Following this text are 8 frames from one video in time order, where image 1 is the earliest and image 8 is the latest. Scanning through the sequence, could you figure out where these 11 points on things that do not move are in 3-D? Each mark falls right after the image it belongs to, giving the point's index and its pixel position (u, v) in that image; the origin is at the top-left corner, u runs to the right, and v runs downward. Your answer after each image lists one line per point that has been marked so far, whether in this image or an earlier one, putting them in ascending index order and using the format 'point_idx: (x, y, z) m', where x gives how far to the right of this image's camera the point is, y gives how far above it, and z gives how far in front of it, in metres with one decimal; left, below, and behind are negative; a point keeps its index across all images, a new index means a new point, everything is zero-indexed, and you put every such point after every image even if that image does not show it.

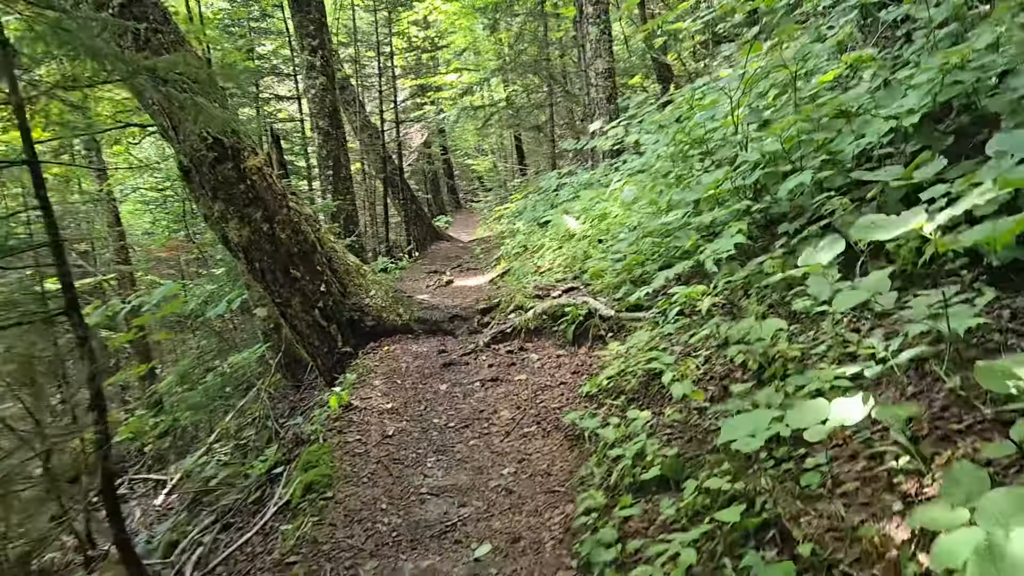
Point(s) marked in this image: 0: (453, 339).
0: (-0.4, -0.3, +5.6) m
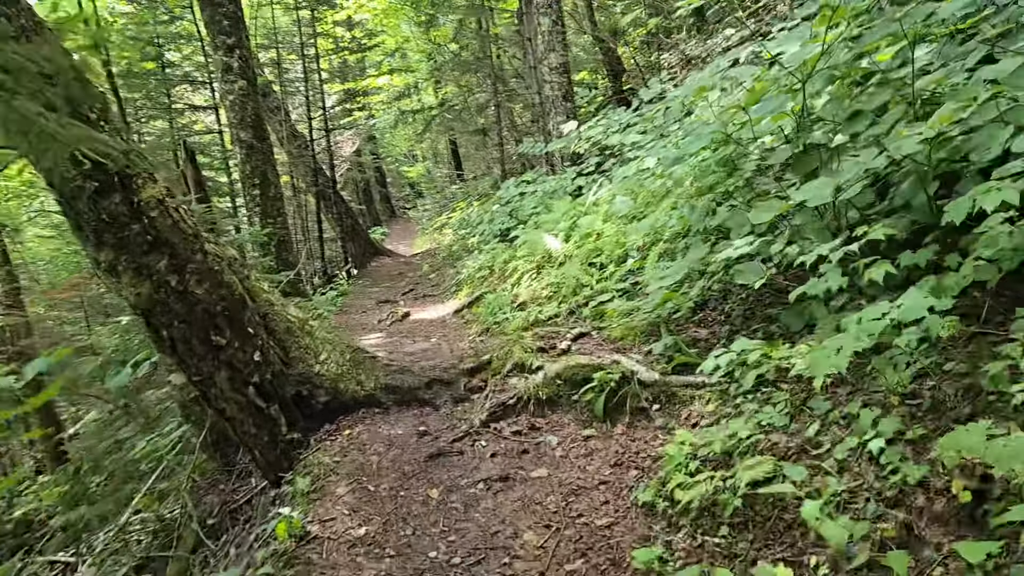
0: (-0.4, -0.6, +4.3) m
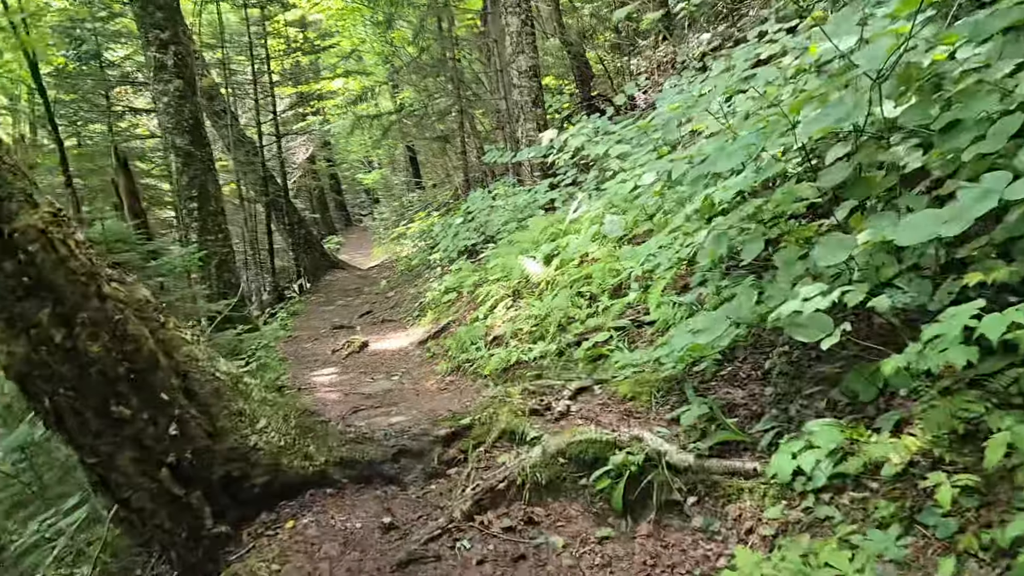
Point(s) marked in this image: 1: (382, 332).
0: (-0.4, -0.8, +3.4) m
1: (-1.2, -0.4, +8.0) m
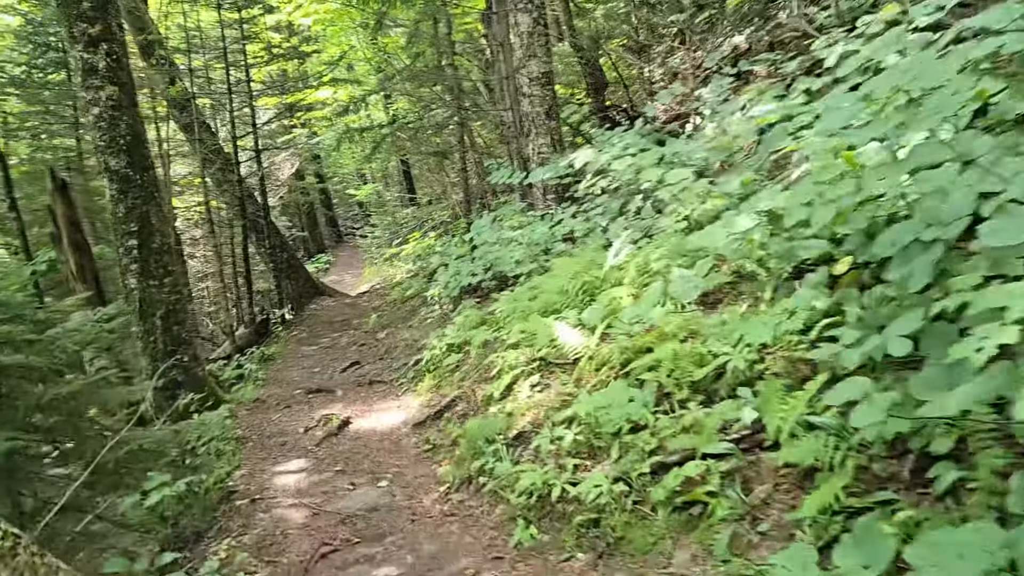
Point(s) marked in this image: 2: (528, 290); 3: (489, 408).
0: (-0.3, -1.2, +1.8) m
1: (-1.1, -0.9, +6.4) m
2: (+0.1, 0.0, +6.1) m
3: (-0.1, -0.7, +4.9) m
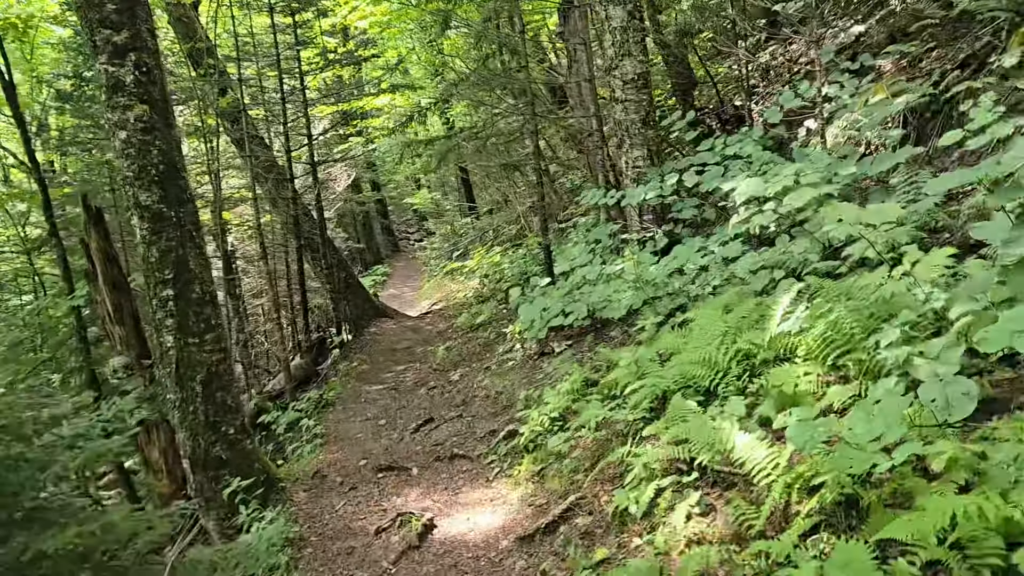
0: (+0.2, -1.6, +0.6) m
1: (-0.4, -1.2, +5.2) m
2: (+0.8, -0.4, +4.9) m
3: (+0.5, -1.0, +3.6) m
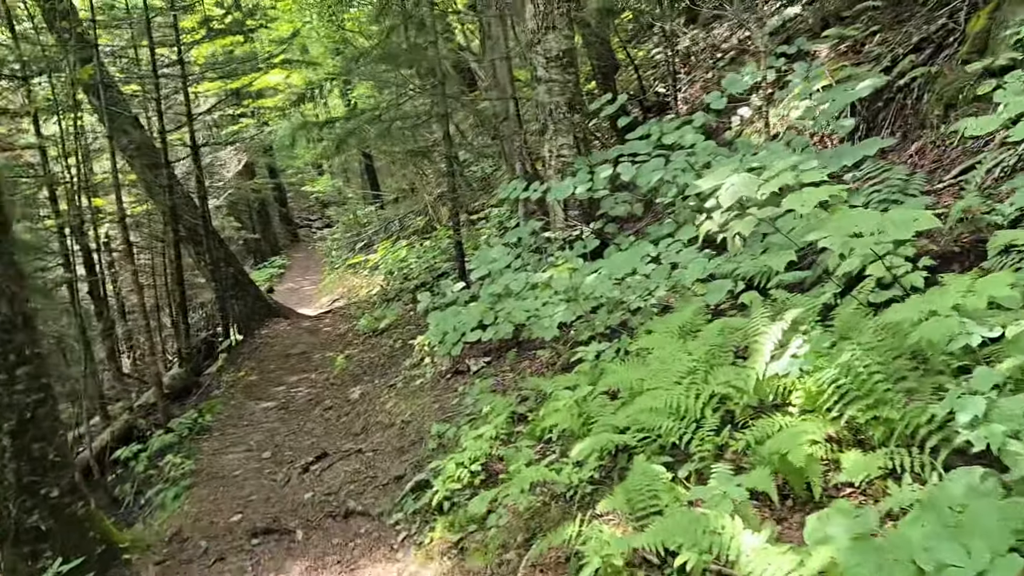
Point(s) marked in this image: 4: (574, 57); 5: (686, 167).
0: (+0.2, -1.8, -0.4) m
1: (-0.8, -1.3, +4.1) m
2: (+0.4, -0.5, +3.9) m
3: (+0.2, -1.2, +2.6) m
4: (+0.5, +2.0, +7.3) m
5: (+1.3, +0.9, +6.0) m
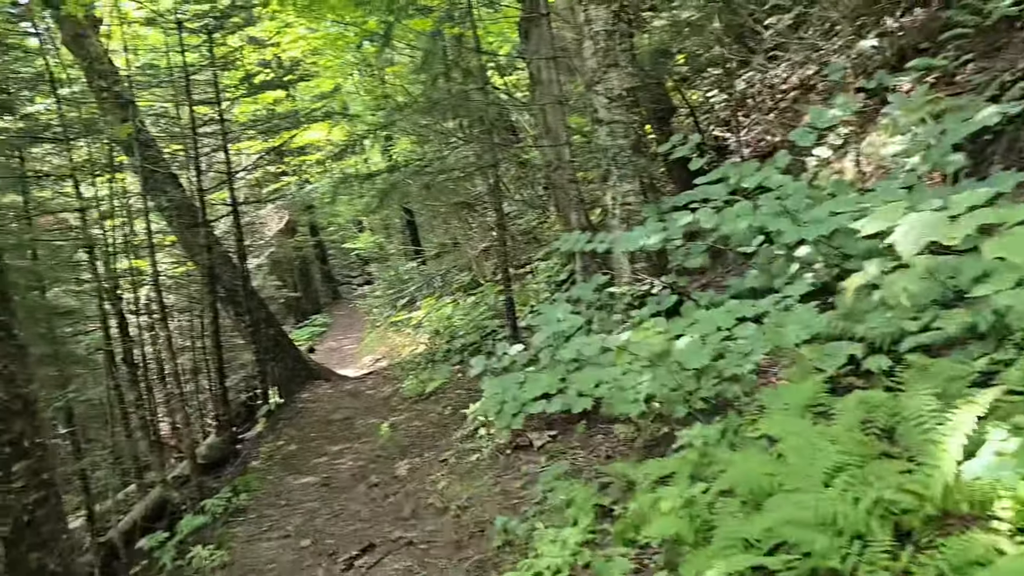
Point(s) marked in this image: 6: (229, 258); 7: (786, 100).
0: (+0.4, -1.7, -1.3) m
1: (-0.4, -1.6, +3.3) m
2: (+0.8, -0.7, +3.1) m
3: (+0.5, -1.3, +1.8) m
4: (+1.0, +1.6, +6.7) m
5: (+1.7, +0.5, +5.3) m
6: (-4.3, +0.4, +12.4) m
7: (+3.4, +2.3, +10.2) m
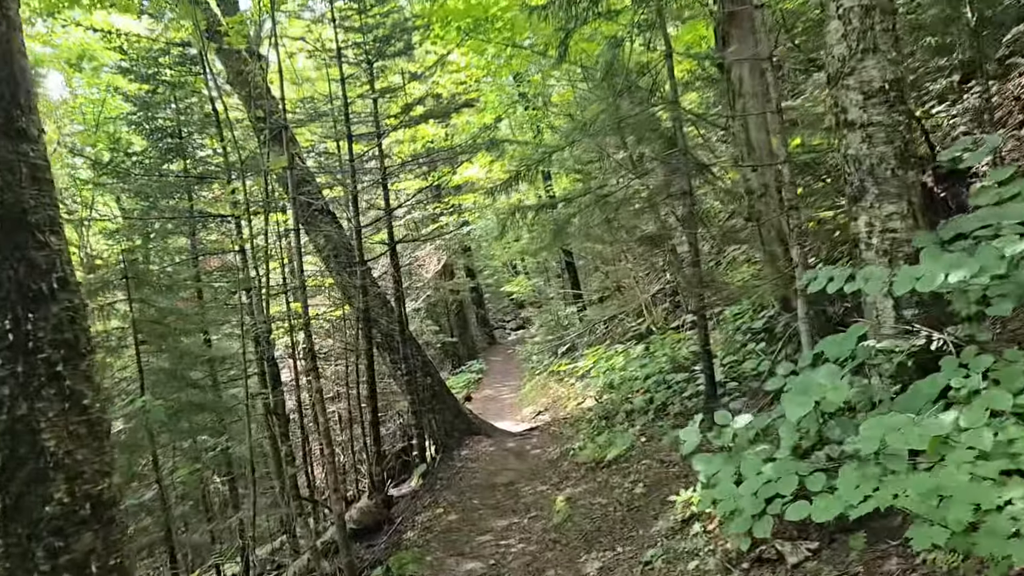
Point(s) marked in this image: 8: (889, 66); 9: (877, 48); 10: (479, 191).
0: (+0.4, -1.6, -2.8) m
1: (+0.3, -1.8, +1.9) m
2: (+1.5, -0.9, +1.5) m
3: (+1.0, -1.4, +0.2) m
4: (+2.4, +1.2, +5.1) m
5: (+2.8, +0.2, +3.6) m
6: (-1.8, -0.2, +11.6) m
7: (+5.3, +1.8, +8.1) m
8: (+2.3, +1.3, +5.1) m
9: (+2.2, +1.5, +5.0) m
10: (-0.5, +1.5, +12.4) m
